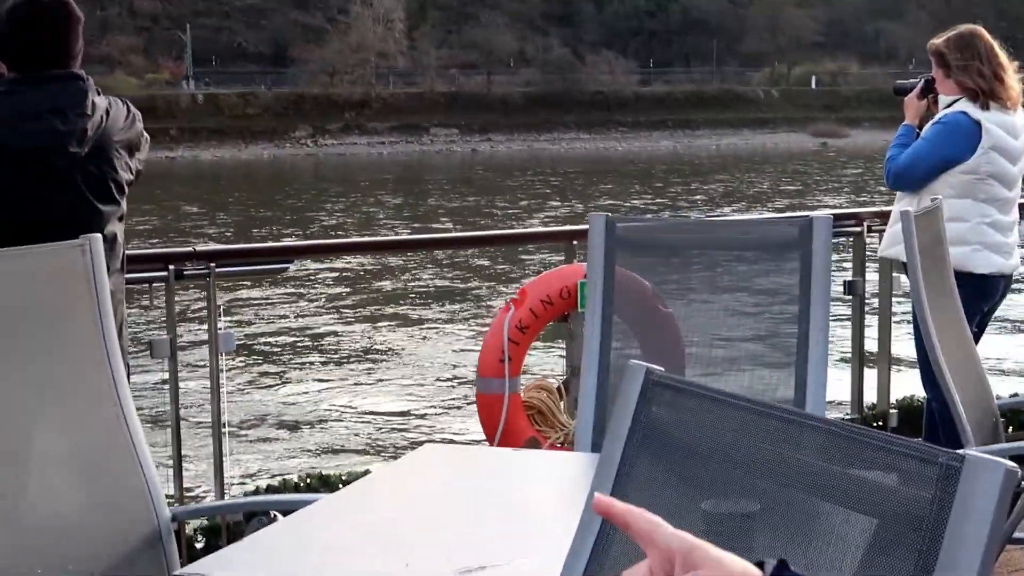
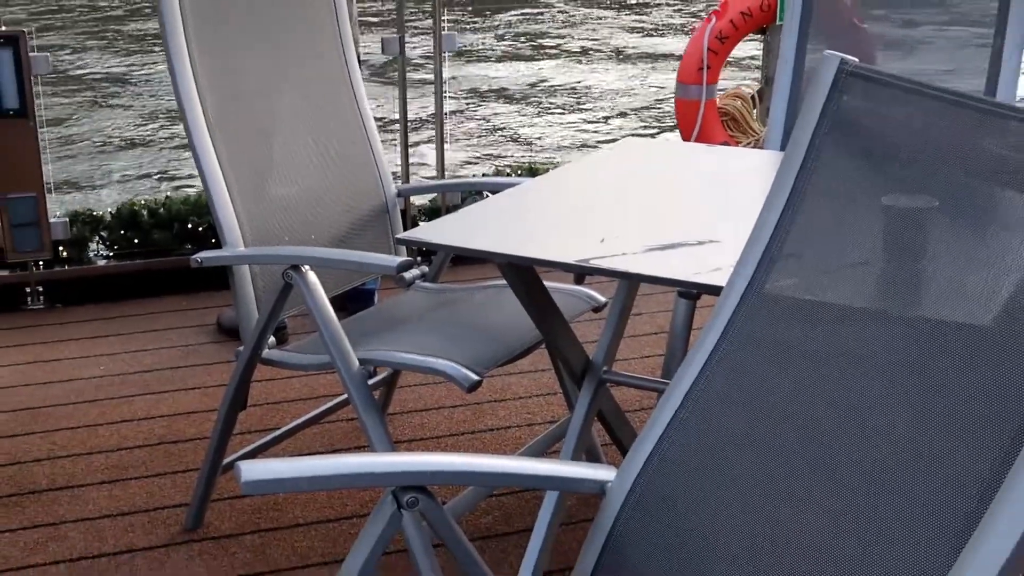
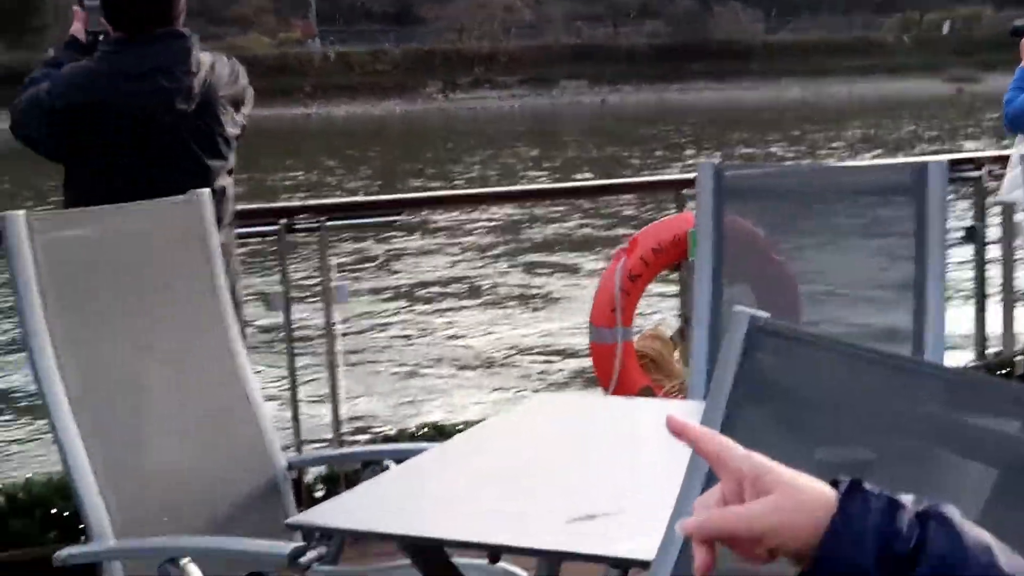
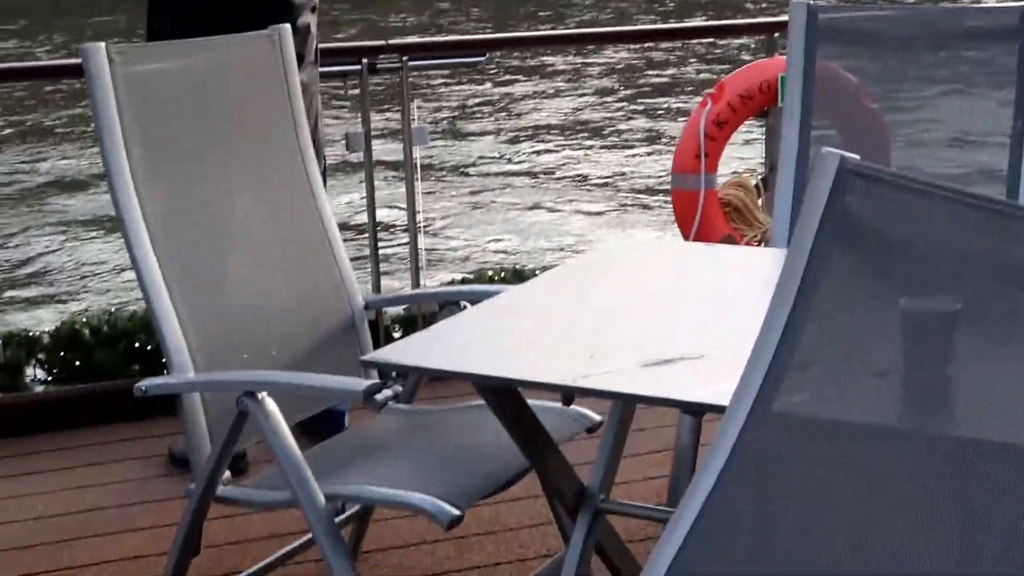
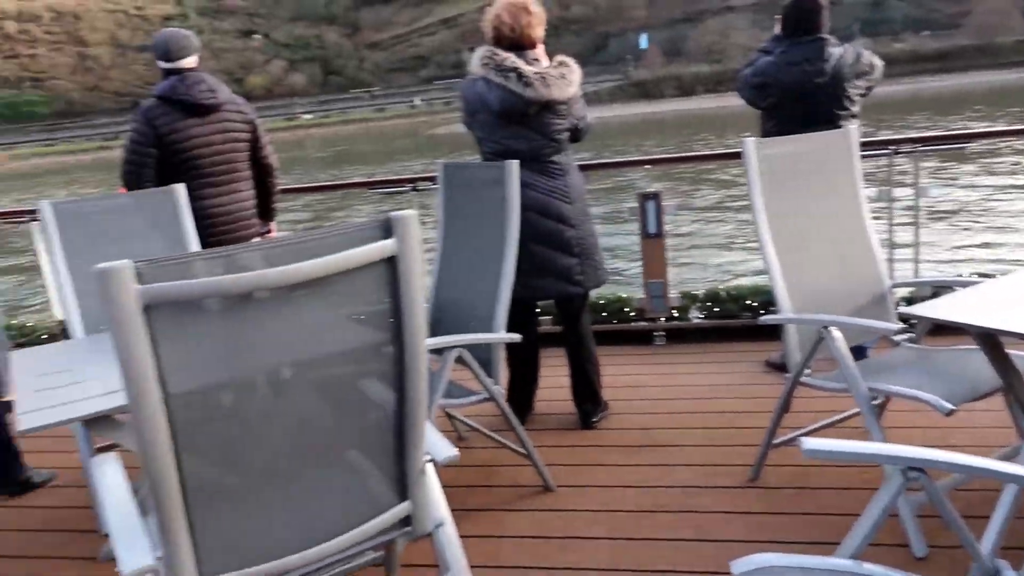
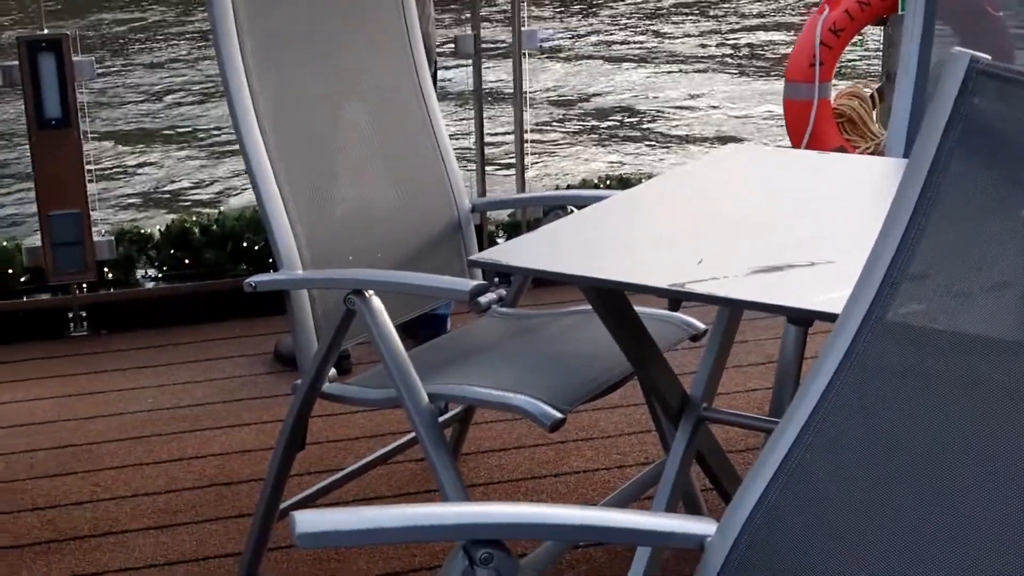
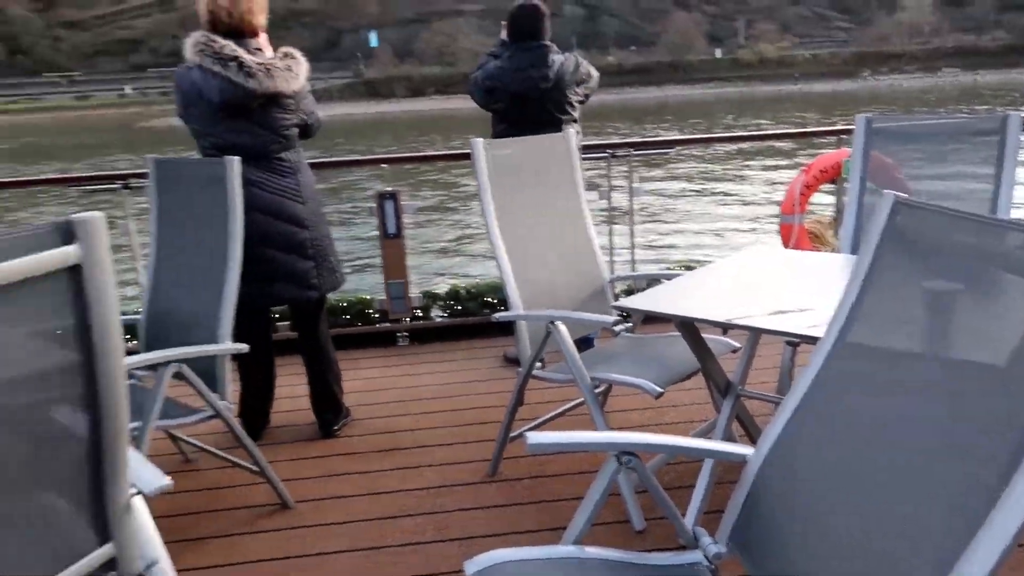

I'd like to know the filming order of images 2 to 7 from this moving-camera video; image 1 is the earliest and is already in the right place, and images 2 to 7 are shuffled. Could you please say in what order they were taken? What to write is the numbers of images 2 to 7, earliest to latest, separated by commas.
3, 4, 6, 2, 7, 5
